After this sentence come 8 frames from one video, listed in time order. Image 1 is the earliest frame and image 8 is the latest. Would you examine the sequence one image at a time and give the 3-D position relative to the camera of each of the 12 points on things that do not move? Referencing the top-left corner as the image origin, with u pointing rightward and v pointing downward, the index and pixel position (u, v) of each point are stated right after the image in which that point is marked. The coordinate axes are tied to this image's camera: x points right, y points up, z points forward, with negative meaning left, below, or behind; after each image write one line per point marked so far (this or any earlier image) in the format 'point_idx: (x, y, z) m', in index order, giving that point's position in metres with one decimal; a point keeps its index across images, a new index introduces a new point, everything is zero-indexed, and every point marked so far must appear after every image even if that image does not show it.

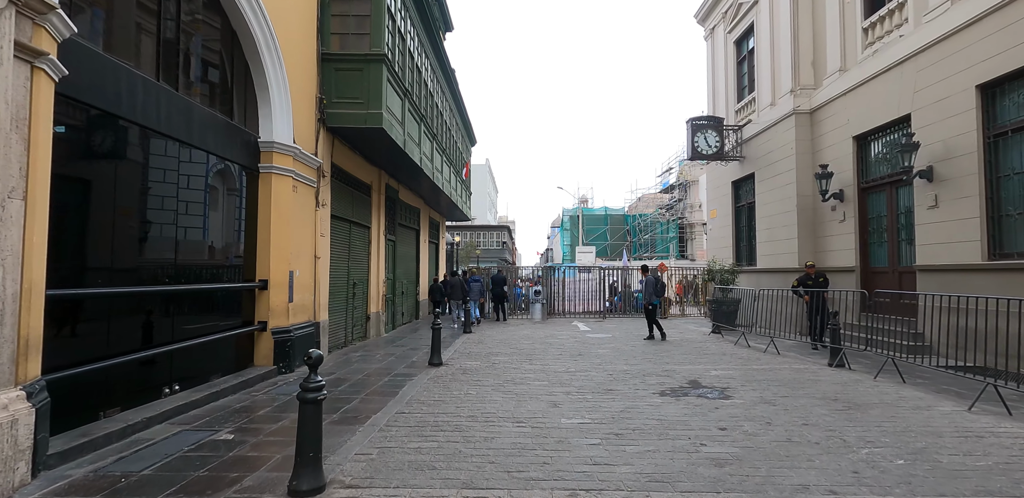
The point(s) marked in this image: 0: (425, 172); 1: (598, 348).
0: (-2.4, +2.1, +13.4) m
1: (+1.9, -2.1, +10.4) m
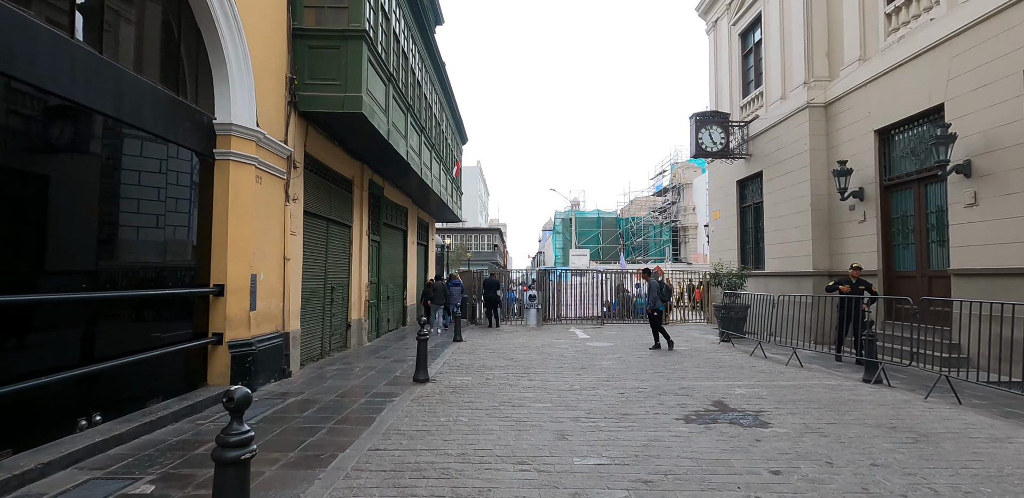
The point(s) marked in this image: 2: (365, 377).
0: (-2.5, +2.1, +12.4) m
1: (+1.8, -2.2, +9.4) m
2: (-2.3, -2.0, +7.7) m
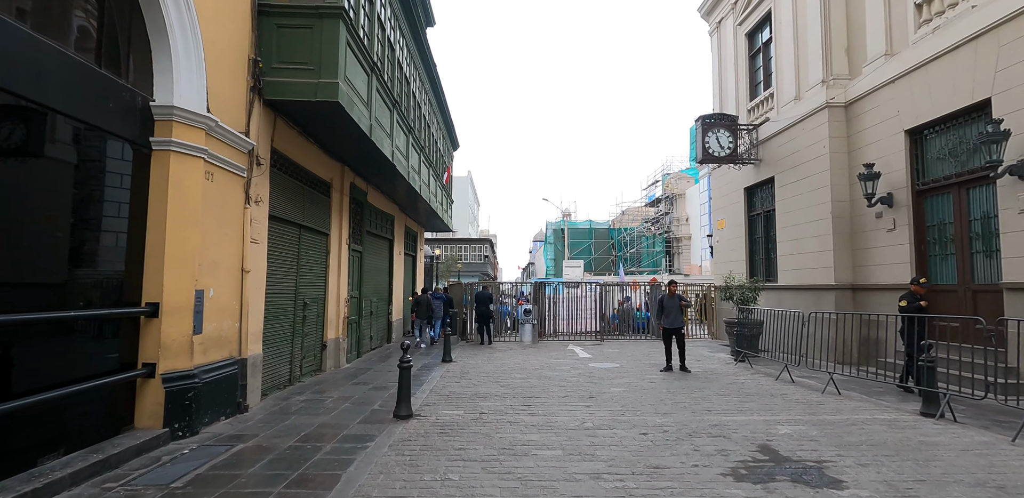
0: (-2.6, +1.9, +11.3) m
1: (+1.7, -2.4, +8.3) m
2: (-2.4, -2.2, +6.5) m
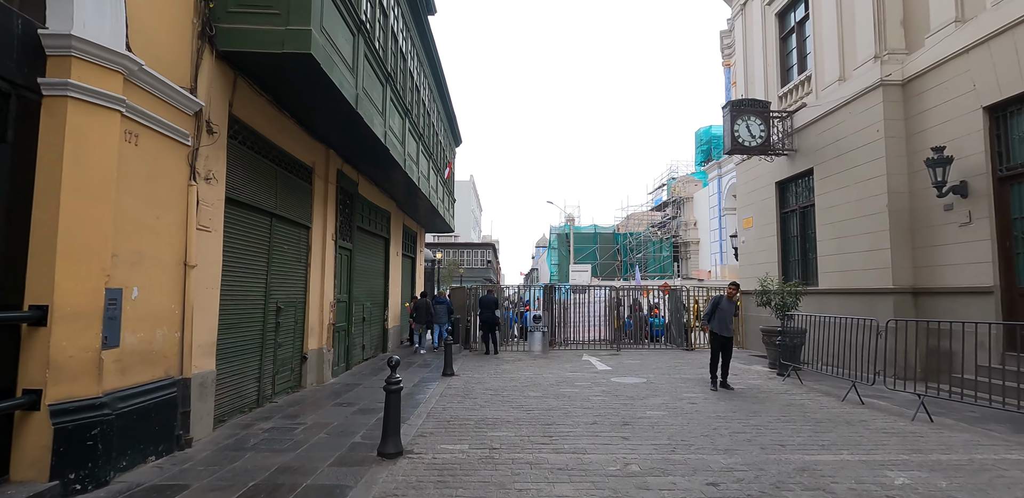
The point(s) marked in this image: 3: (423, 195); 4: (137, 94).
0: (-2.4, +1.9, +10.0) m
1: (+1.9, -2.3, +6.9) m
2: (-2.2, -2.1, +5.1) m
3: (-2.5, +1.5, +13.7) m
4: (-3.4, +1.4, +4.4) m
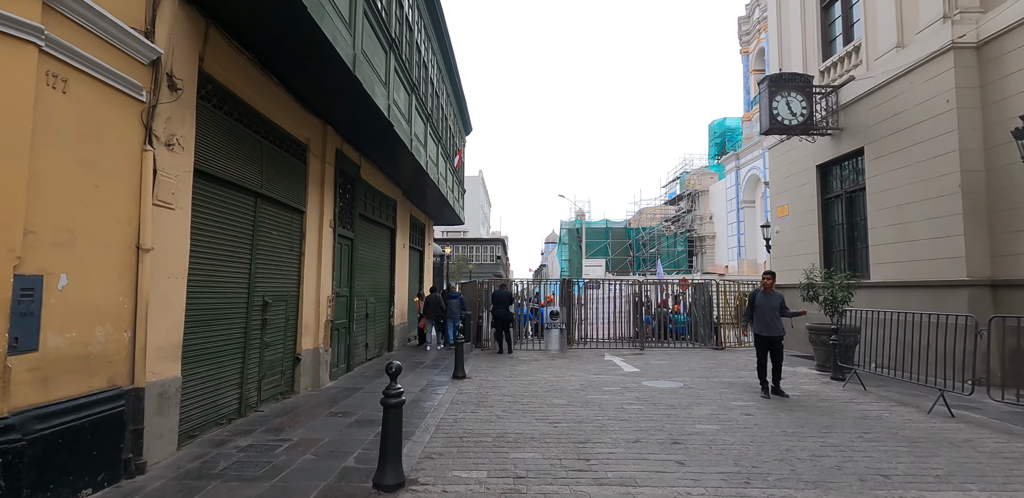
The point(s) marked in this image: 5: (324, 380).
0: (-2.1, +2.1, +9.0) m
1: (+2.2, -2.1, +5.9) m
2: (-1.9, -1.9, +4.1) m
3: (-2.1, +1.8, +12.8) m
4: (-3.1, +1.6, +3.4) m
5: (-3.1, -2.1, +7.9) m
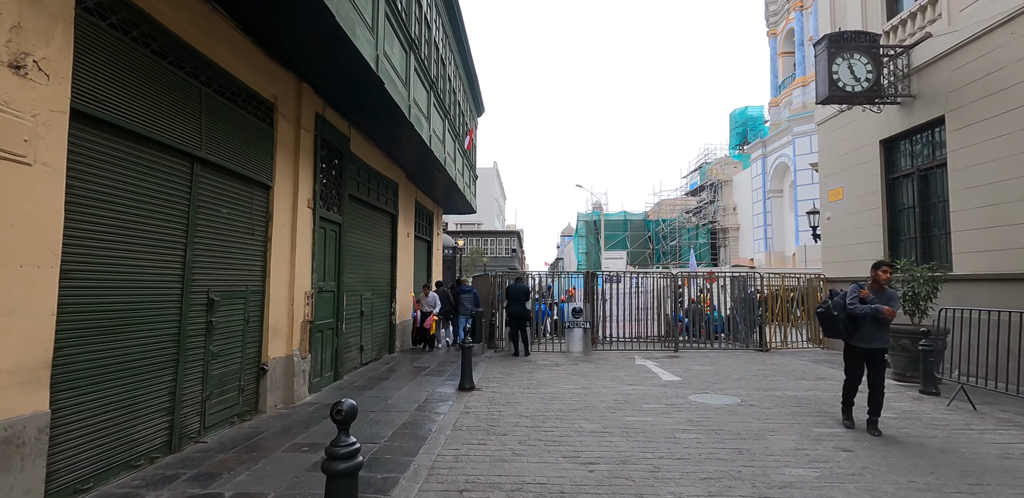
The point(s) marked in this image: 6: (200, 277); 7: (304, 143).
0: (-1.8, +2.3, +7.5) m
1: (+2.4, -1.9, +4.3) m
2: (-1.8, -1.7, +2.7) m
3: (-1.7, +2.0, +11.3) m
4: (-3.0, +1.7, +2.0) m
5: (-2.8, -1.9, +6.5) m
6: (-3.0, -0.3, +4.7) m
7: (-2.9, +1.5, +6.6) m
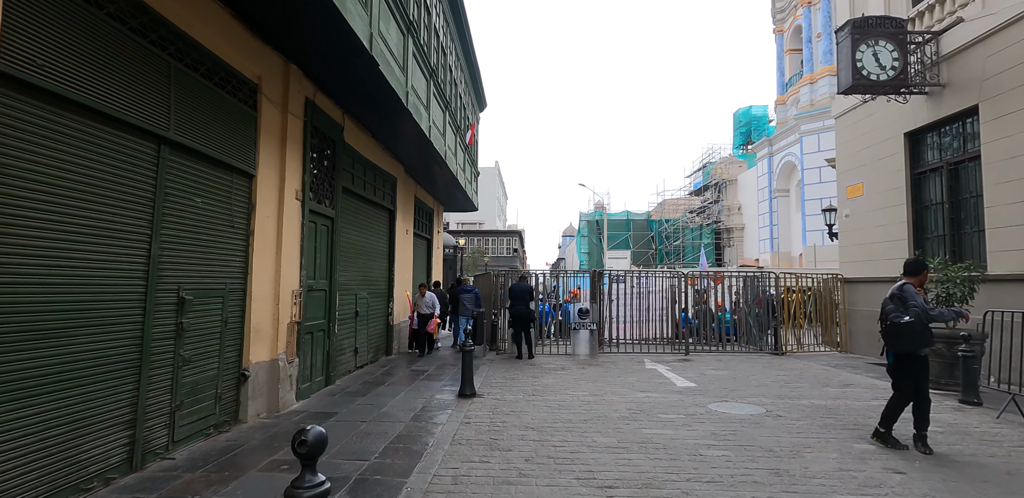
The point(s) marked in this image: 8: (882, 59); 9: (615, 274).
0: (-1.7, +2.4, +7.0) m
1: (+2.4, -1.9, +3.8) m
2: (-1.7, -1.7, +2.2) m
3: (-1.7, +2.1, +10.7) m
4: (-3.0, +1.8, +1.4) m
5: (-2.8, -1.9, +5.9) m
6: (-3.0, -0.2, +4.2) m
7: (-2.8, +1.5, +6.1) m
8: (+7.3, +3.7, +9.4) m
9: (+3.0, -0.6, +12.6) m
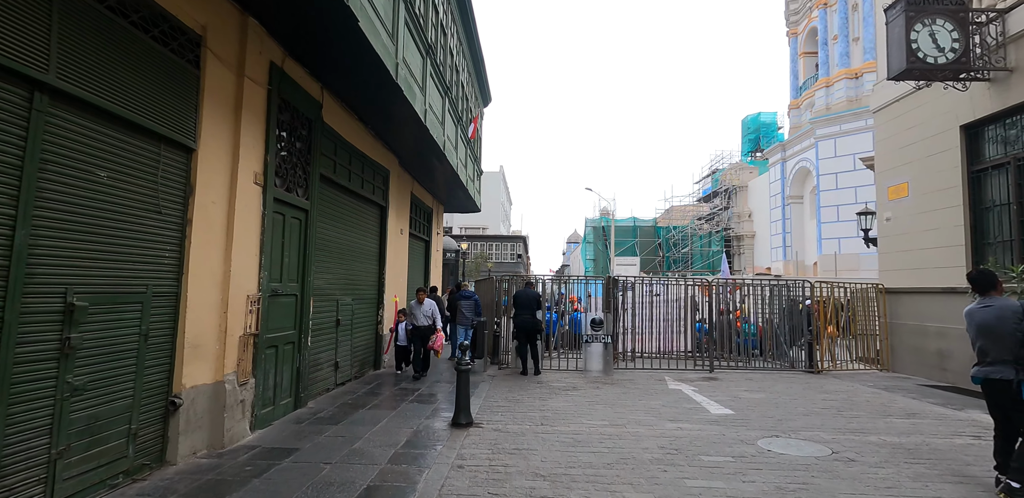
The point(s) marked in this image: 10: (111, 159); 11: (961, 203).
0: (-1.6, +2.4, +5.8) m
1: (+2.4, -1.8, +2.5) m
2: (-1.7, -1.6, +1.0) m
3: (-1.5, +2.1, +9.6) m
4: (-2.9, +1.9, +0.3) m
5: (-2.7, -1.8, +4.8) m
6: (-2.9, -0.1, +3.1) m
7: (-2.7, +1.6, +5.0) m
8: (+7.4, +3.6, +8.3) m
9: (+3.1, -0.7, +11.4) m
10: (-2.9, +0.6, +3.6) m
11: (+8.6, +0.8, +9.2) m
